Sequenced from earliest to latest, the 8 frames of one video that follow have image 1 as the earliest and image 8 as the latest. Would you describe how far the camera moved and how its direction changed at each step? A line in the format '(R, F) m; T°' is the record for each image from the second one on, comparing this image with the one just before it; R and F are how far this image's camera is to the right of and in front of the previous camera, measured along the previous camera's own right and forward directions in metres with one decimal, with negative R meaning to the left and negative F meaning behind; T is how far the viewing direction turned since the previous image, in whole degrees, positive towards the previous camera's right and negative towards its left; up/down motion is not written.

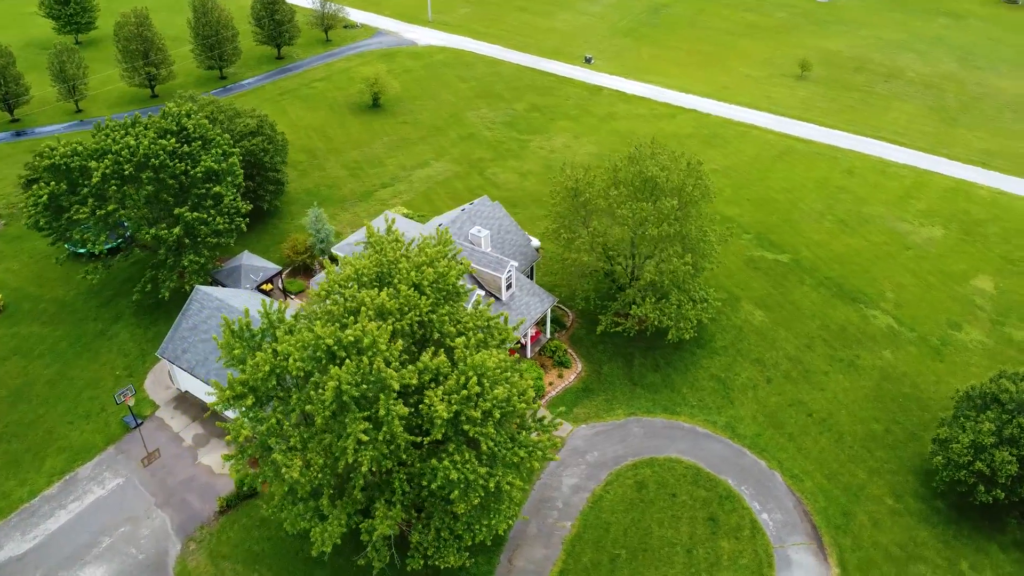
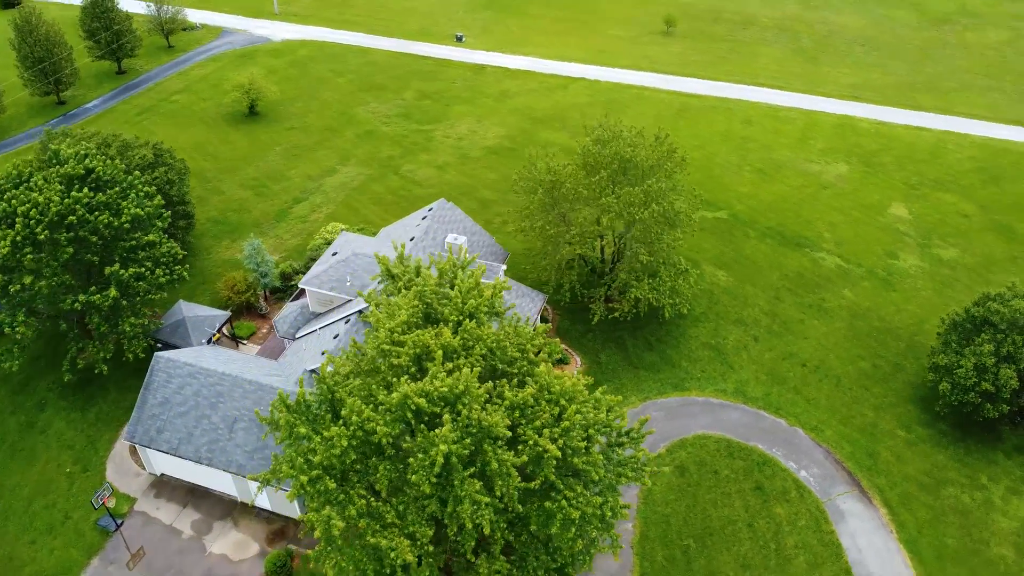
(-7.9, +3.1) m; +12°
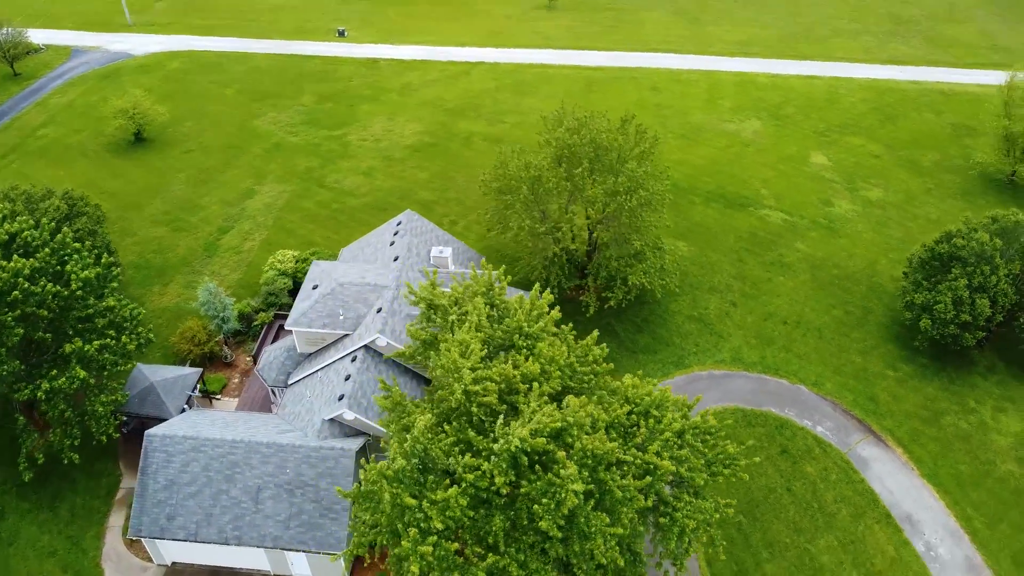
(-6.6, +2.2) m; +10°
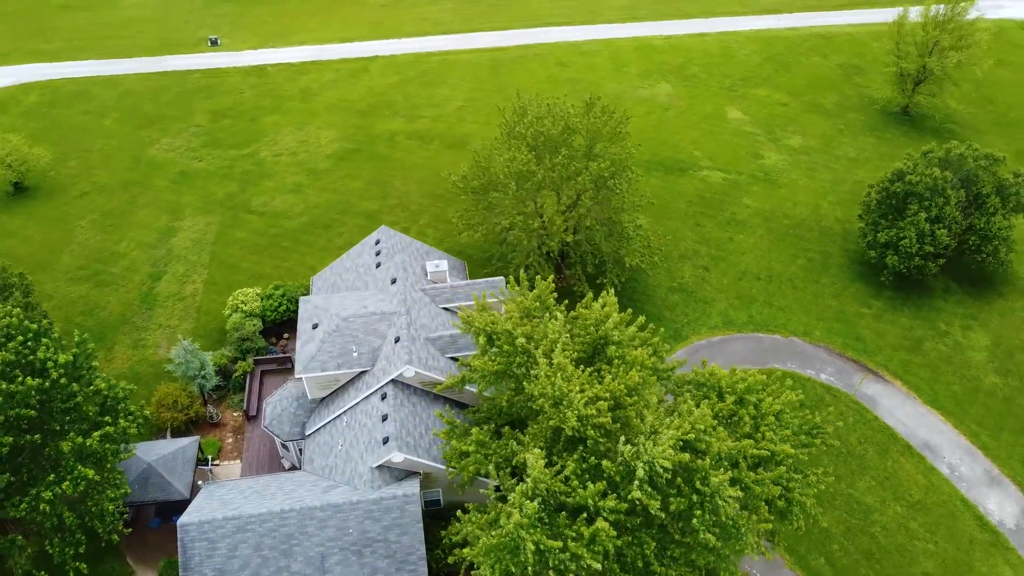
(-6.7, +2.0) m; +10°
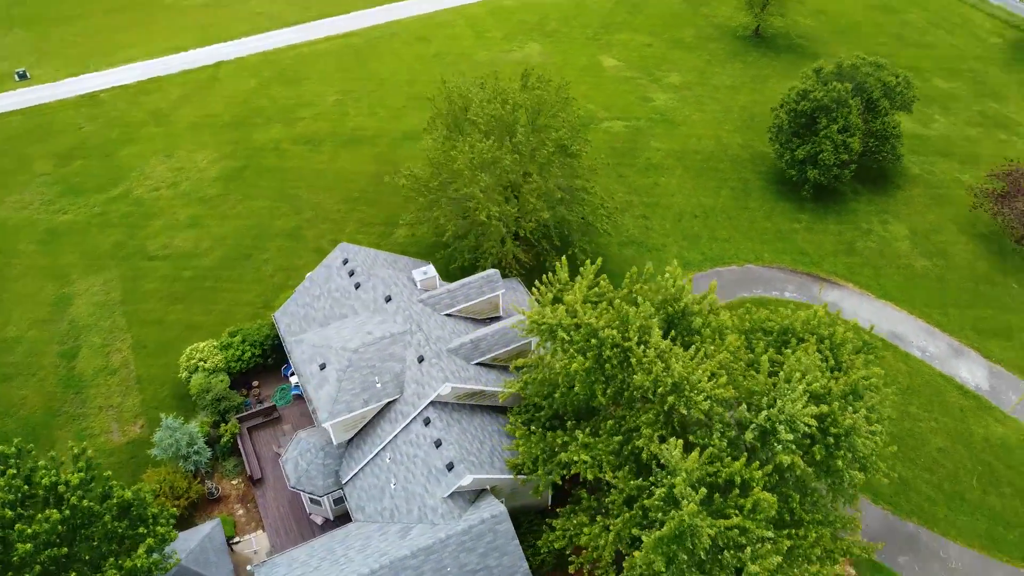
(-7.5, +2.1) m; +13°
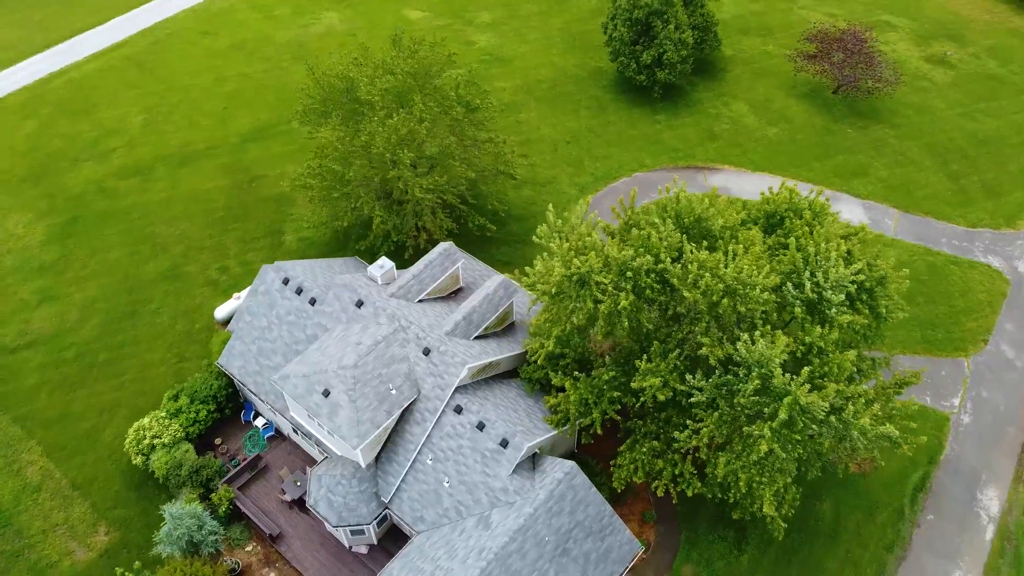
(-7.7, +1.7) m; +15°
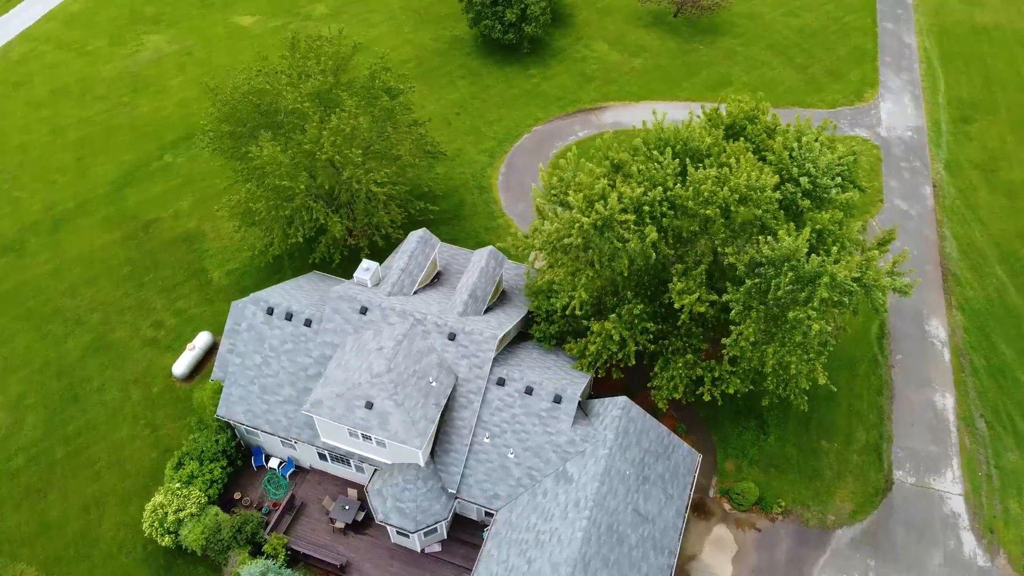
(-7.1, +0.4) m; +13°
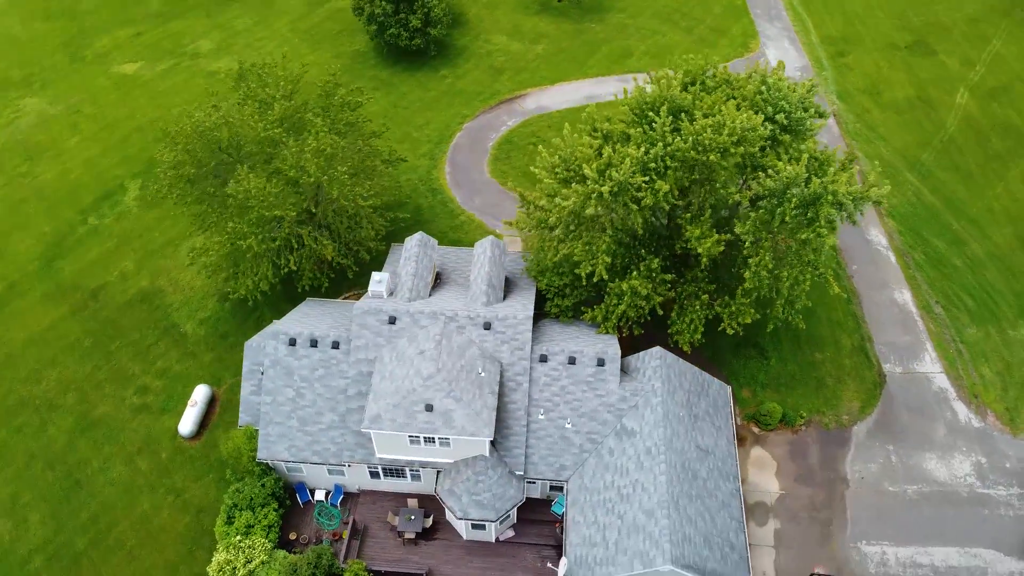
(-6.2, -0.4) m; +10°
